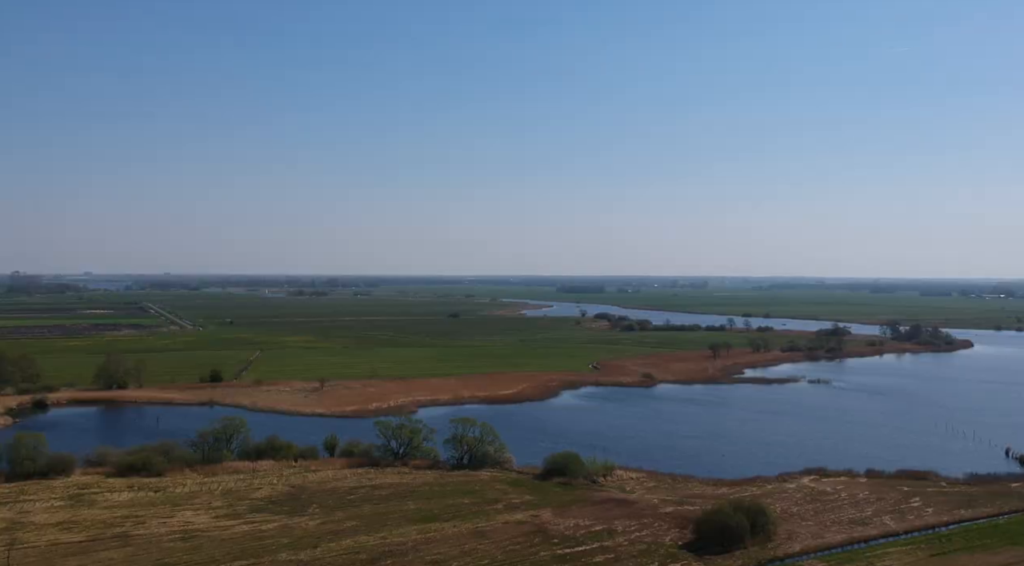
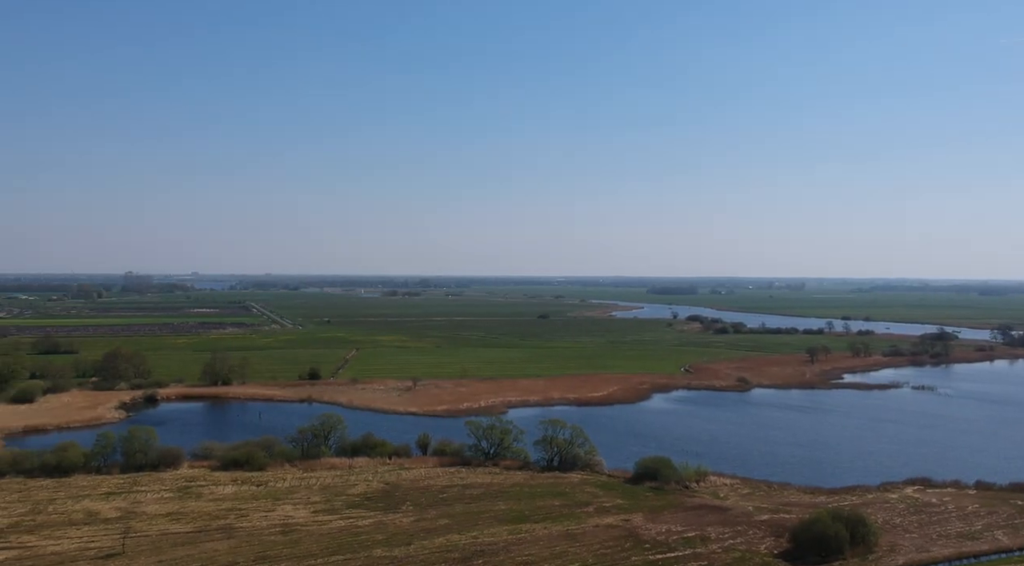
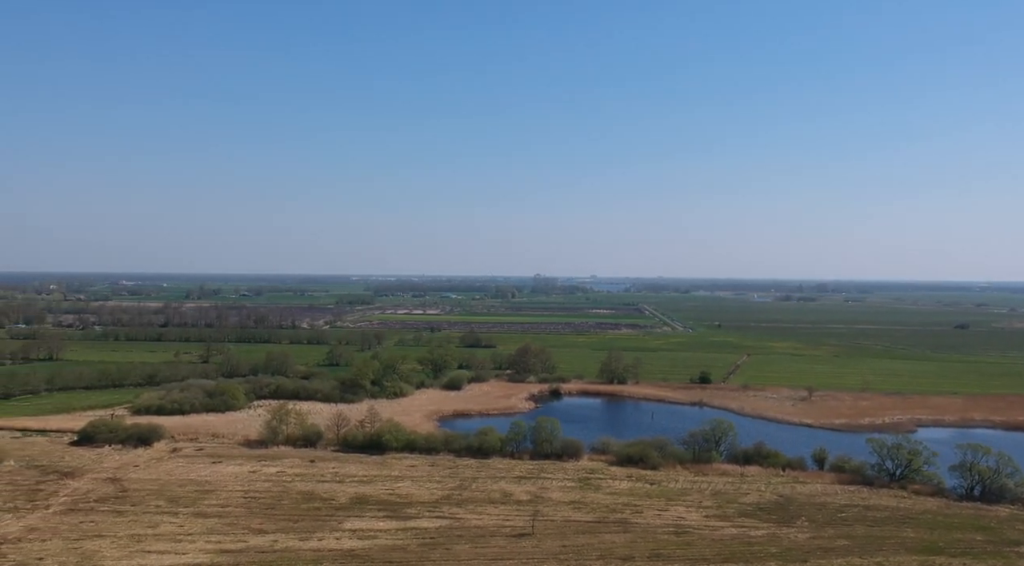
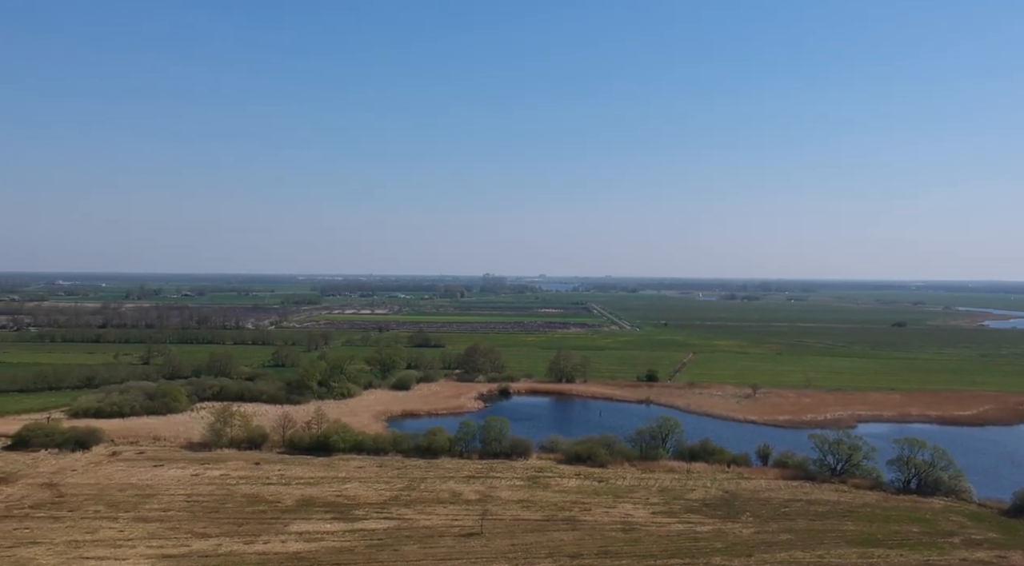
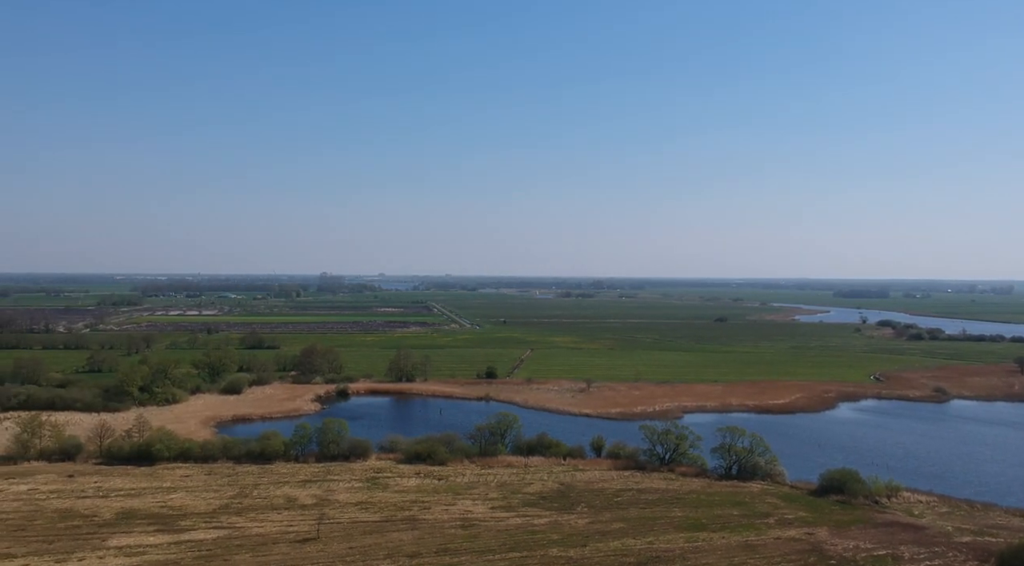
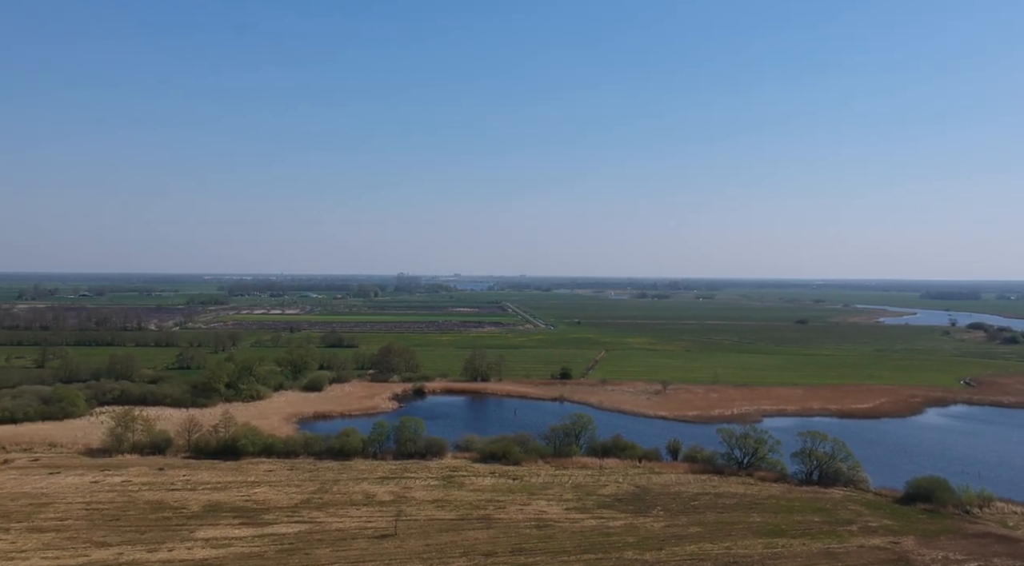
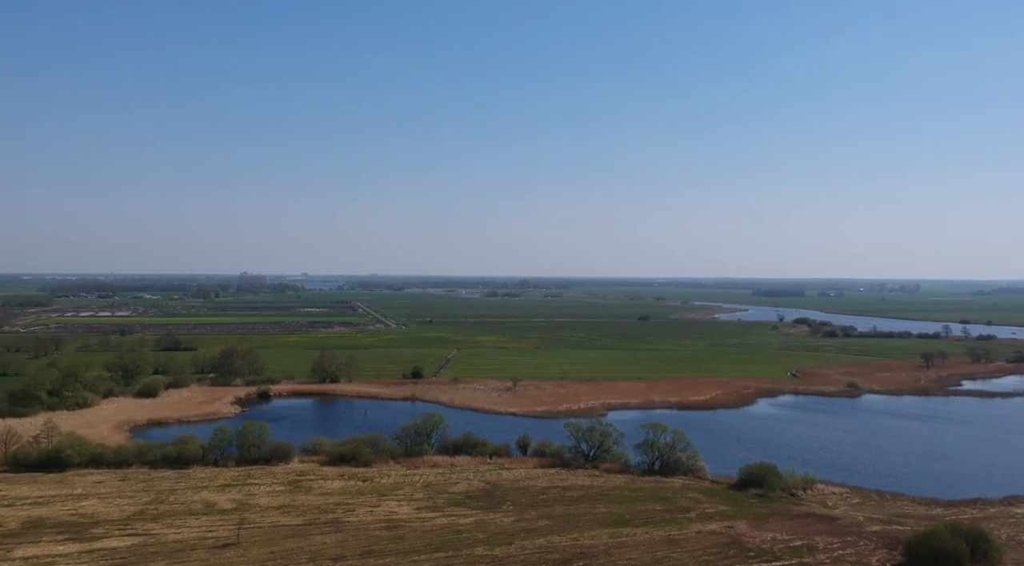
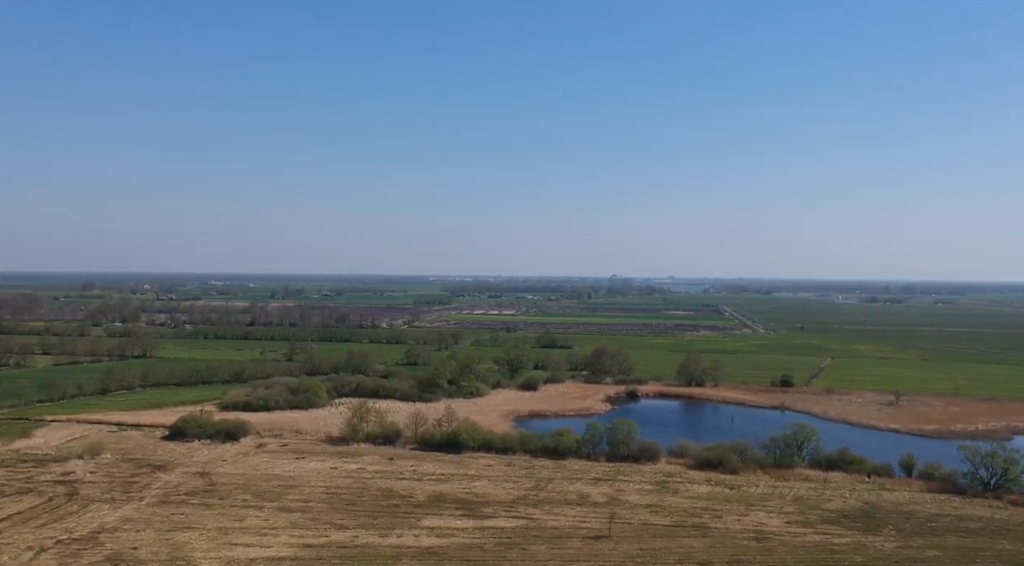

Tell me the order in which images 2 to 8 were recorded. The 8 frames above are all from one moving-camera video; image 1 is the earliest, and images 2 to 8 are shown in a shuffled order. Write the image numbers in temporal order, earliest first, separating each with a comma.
2, 7, 5, 6, 4, 3, 8
